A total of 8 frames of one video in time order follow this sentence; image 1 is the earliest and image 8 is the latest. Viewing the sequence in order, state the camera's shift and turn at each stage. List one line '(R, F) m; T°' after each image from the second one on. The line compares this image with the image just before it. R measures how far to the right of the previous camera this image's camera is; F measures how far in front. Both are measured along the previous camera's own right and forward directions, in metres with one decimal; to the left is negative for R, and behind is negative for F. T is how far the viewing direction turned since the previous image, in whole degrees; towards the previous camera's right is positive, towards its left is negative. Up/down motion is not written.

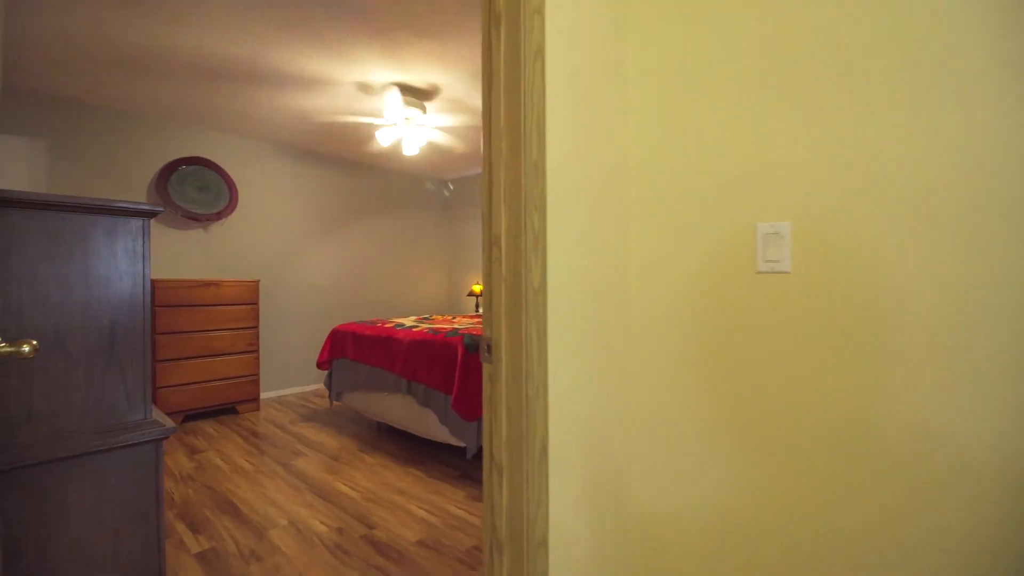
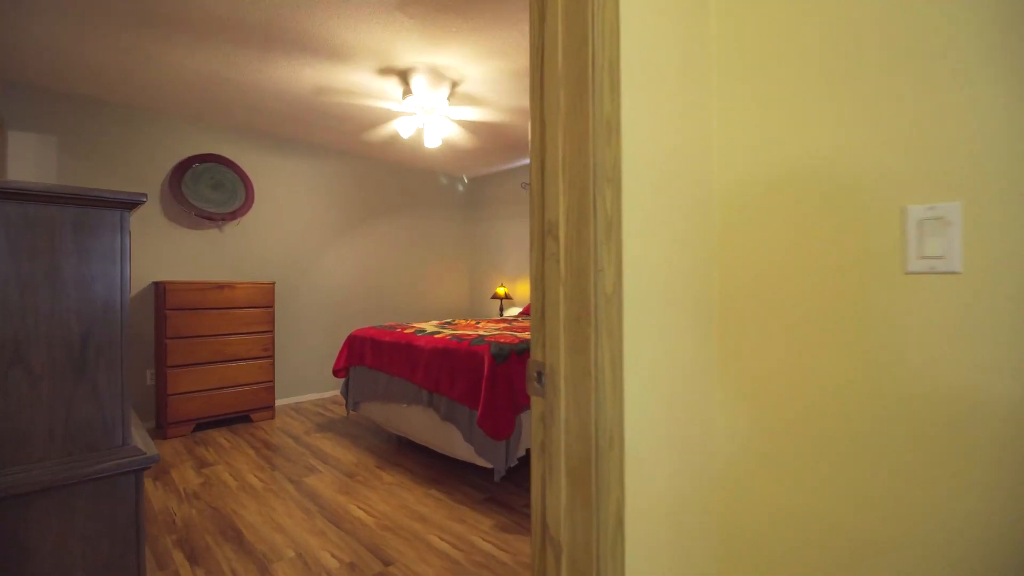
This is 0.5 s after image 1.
(-0.1, +0.2) m; -3°
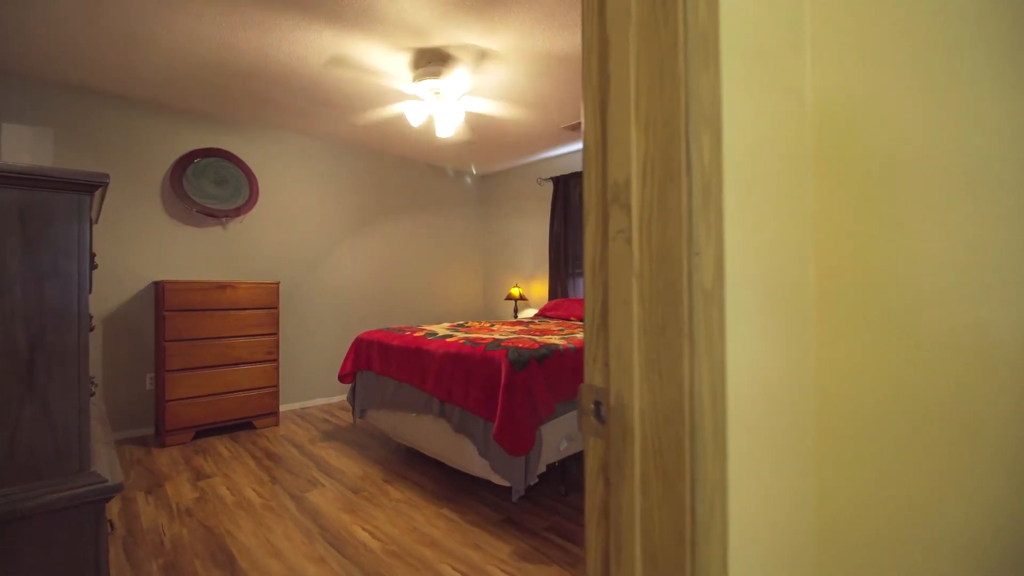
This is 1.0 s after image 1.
(0.0, +0.2) m; -1°
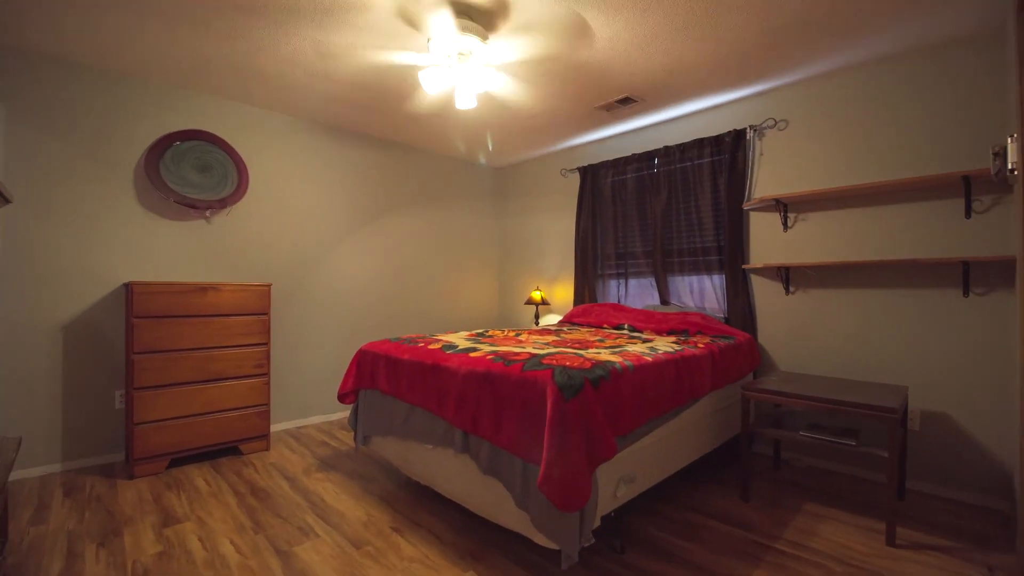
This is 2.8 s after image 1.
(-0.1, +0.4) m; 0°
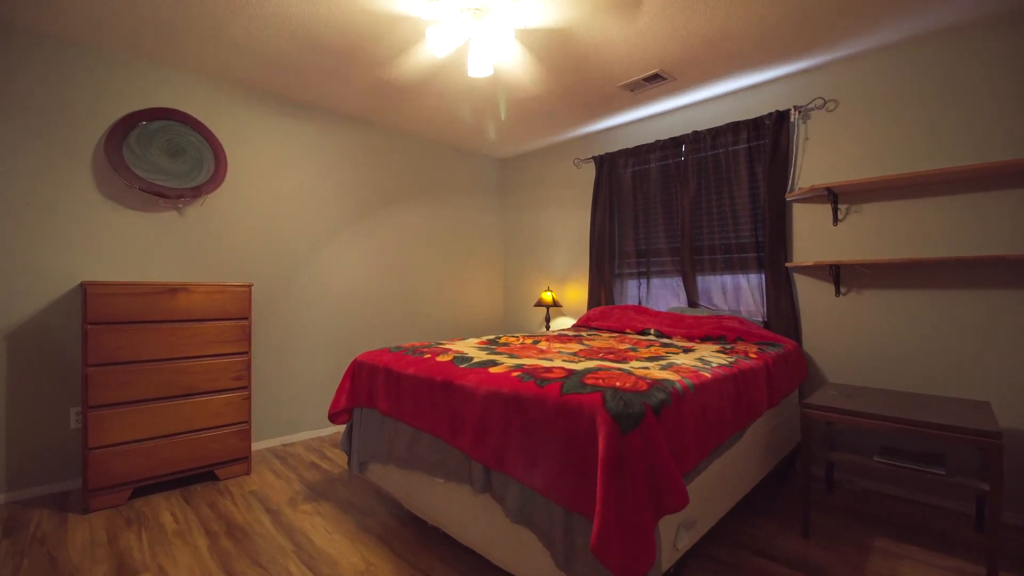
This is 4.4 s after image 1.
(-0.1, +0.3) m; +1°
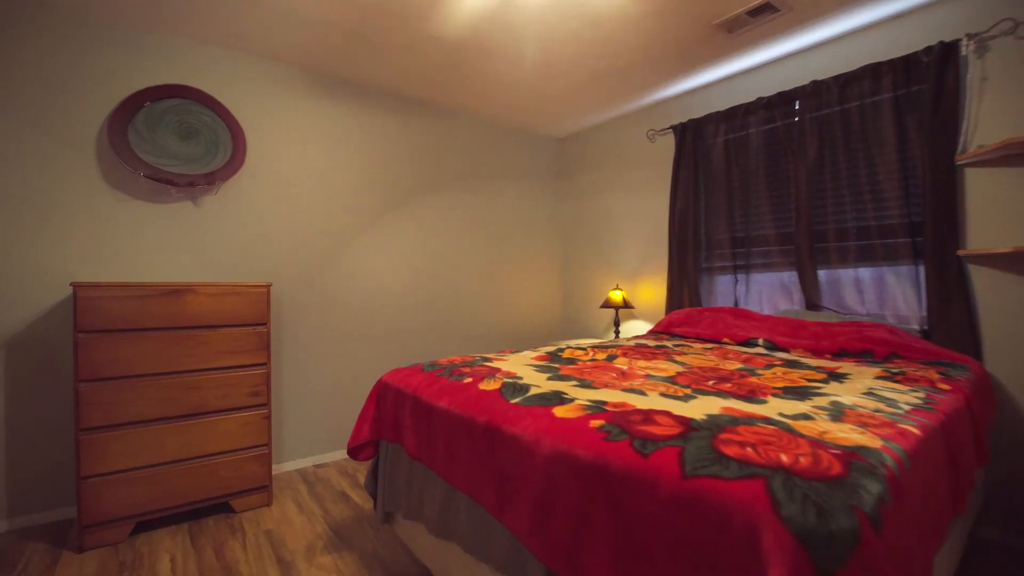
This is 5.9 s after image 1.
(0.0, +0.5) m; -7°
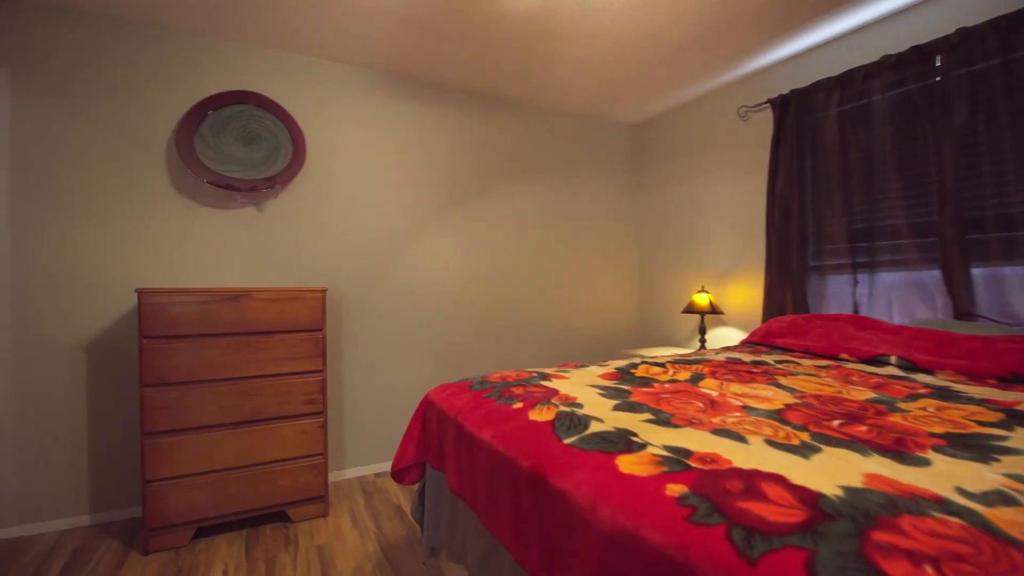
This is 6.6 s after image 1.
(0.0, +0.2) m; -10°
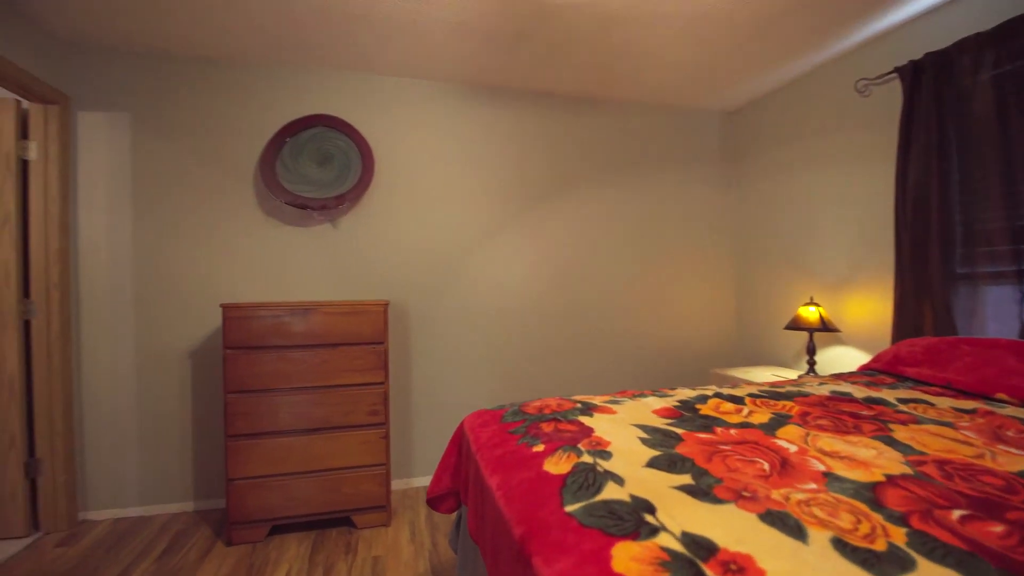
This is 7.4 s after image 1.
(+0.2, +0.1) m; -13°
